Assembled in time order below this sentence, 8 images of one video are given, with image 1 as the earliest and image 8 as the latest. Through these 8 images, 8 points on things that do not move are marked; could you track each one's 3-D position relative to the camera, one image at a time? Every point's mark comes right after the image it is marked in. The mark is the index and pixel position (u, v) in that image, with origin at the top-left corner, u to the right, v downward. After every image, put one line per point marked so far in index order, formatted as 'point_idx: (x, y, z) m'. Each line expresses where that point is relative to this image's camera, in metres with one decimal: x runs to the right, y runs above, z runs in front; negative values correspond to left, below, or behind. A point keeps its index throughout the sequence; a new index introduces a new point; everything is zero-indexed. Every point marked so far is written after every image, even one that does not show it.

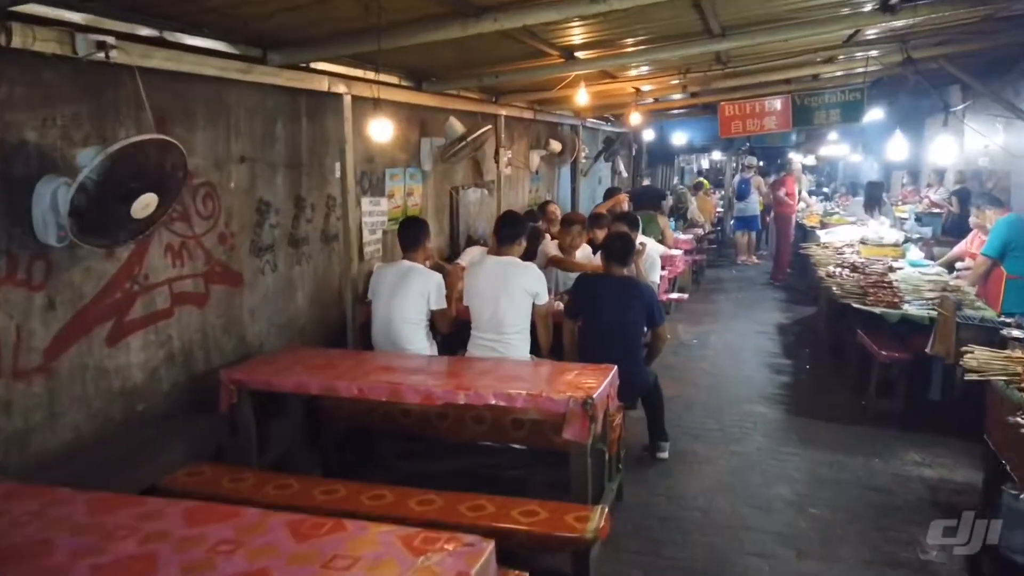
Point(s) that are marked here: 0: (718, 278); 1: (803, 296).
0: (+4.0, +0.2, +14.6) m
1: (+4.9, -0.1, +12.7) m
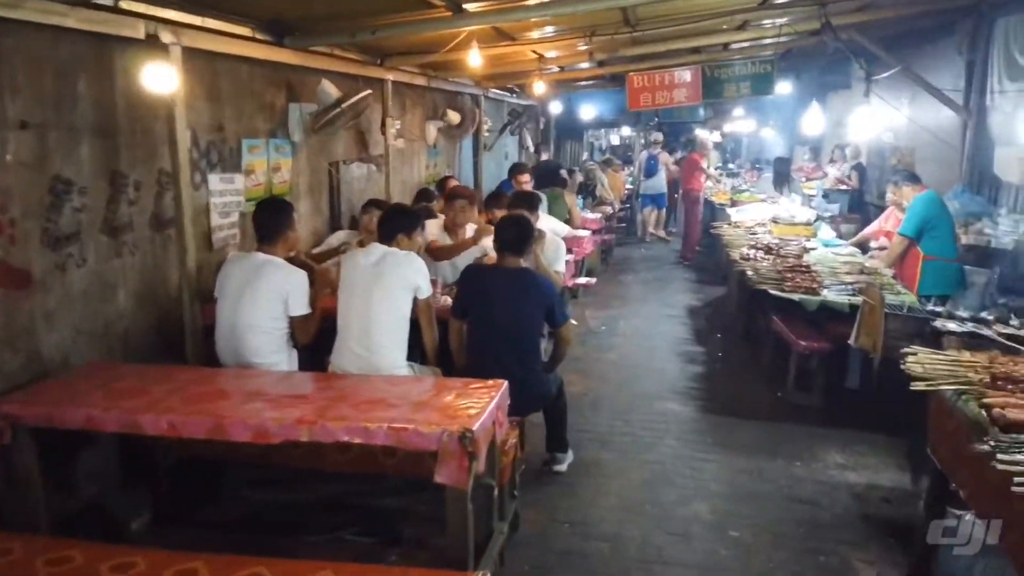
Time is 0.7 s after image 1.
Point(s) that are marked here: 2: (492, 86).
0: (+2.2, +0.6, +14.1) m
1: (+3.3, +0.2, +12.3) m
2: (-0.3, +3.1, +11.5) m
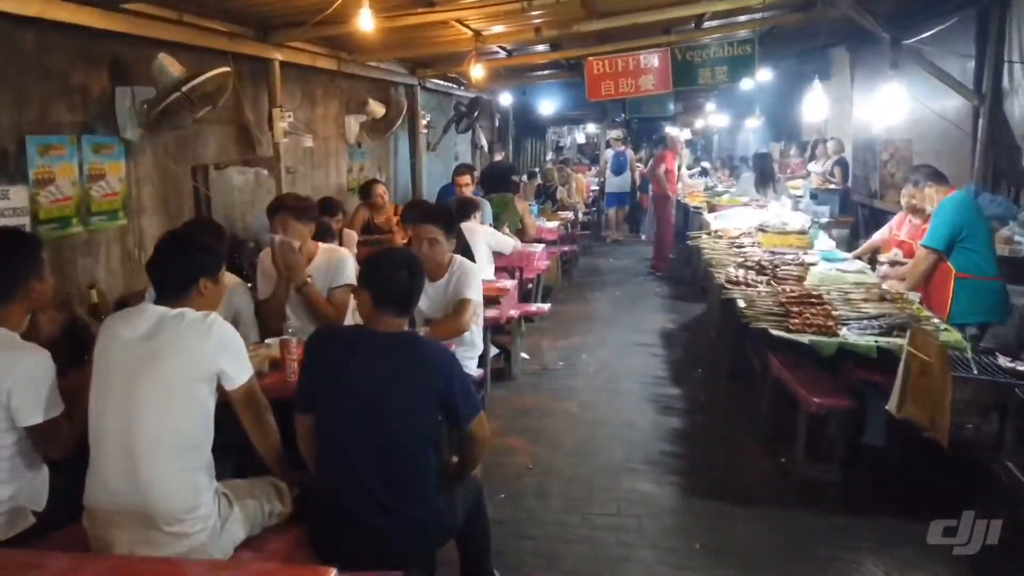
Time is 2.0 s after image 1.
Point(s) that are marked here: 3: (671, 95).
0: (+1.3, +0.3, +12.5) m
1: (+2.5, 0.0, +10.8) m
2: (-1.1, +2.8, +9.9) m
3: (+3.7, +4.5, +17.6) m
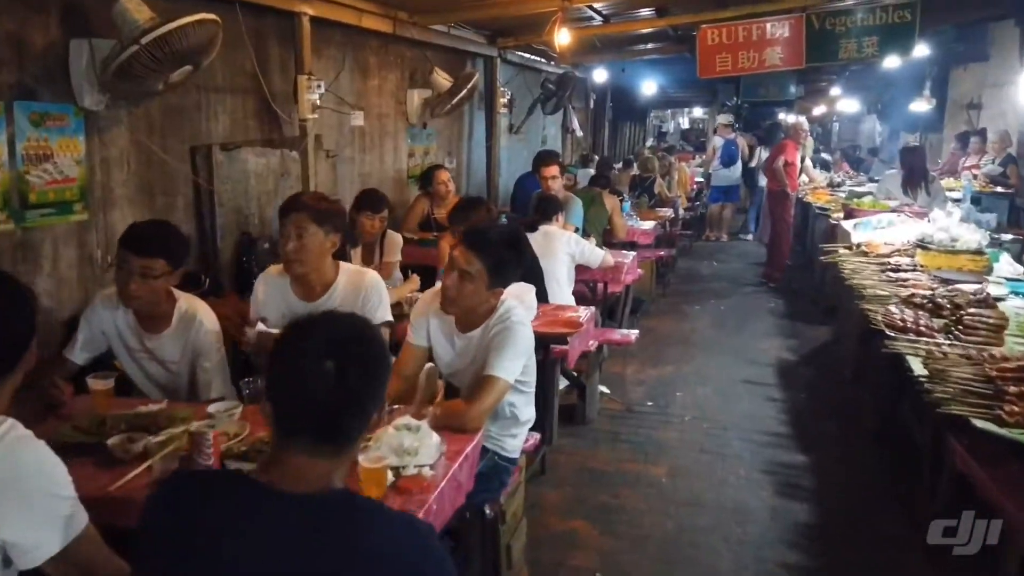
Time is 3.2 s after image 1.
0: (+2.6, +0.2, +10.9) m
1: (+3.6, -0.2, +9.1) m
2: (0.0, +2.7, +8.5) m
3: (+5.8, +4.4, +15.5) m
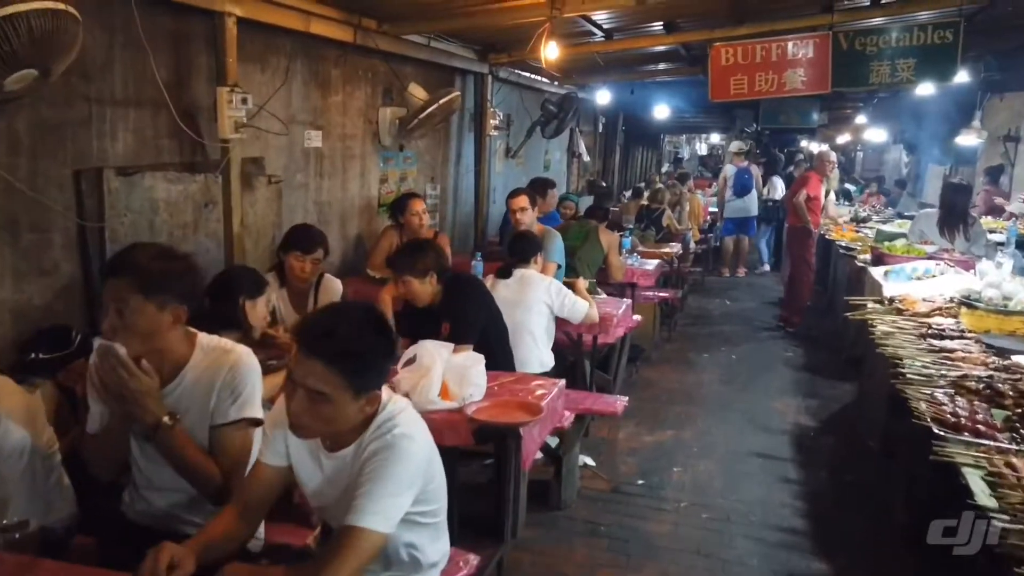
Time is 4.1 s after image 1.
0: (+2.5, -0.3, +10.0) m
1: (+3.4, -0.8, +8.1) m
2: (-0.1, +2.3, +7.7) m
3: (+5.9, +3.6, +14.6) m
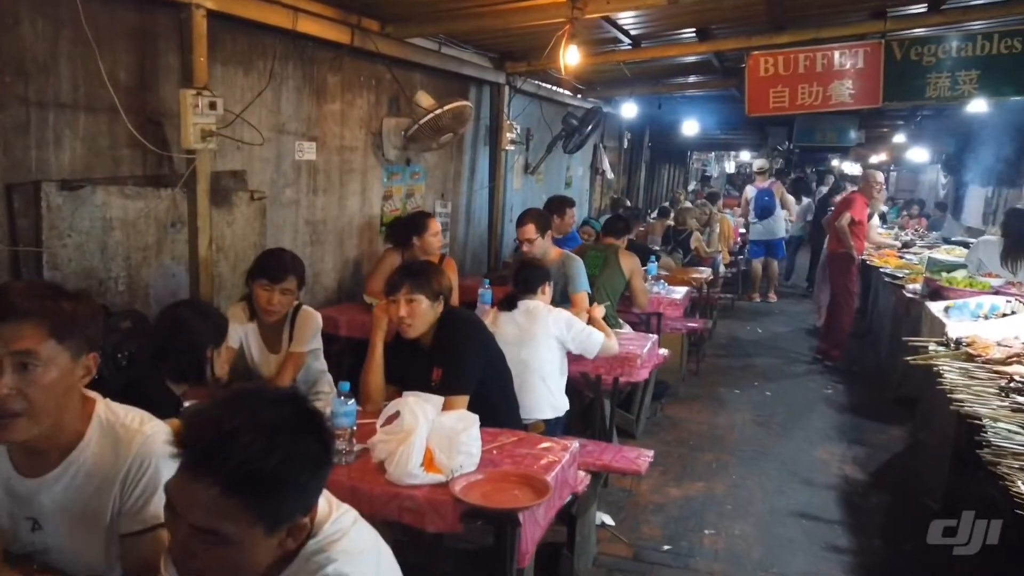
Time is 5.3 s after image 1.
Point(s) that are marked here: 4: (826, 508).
0: (+2.7, -0.7, +9.3) m
1: (+3.6, -1.1, +7.4) m
2: (+0.1, +2.1, +7.2) m
3: (+6.3, +3.1, +13.9) m
4: (+2.1, -1.5, +5.0) m
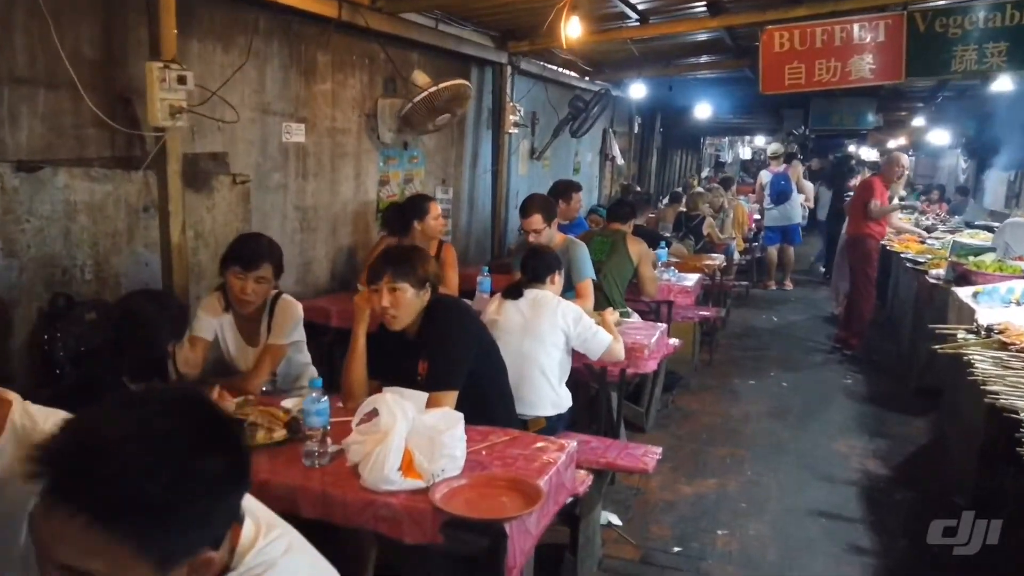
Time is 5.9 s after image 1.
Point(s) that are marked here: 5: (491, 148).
0: (+2.8, -0.5, +9.0) m
1: (+3.6, -1.0, +7.1) m
2: (+0.1, +2.2, +6.9) m
3: (+6.5, +3.3, +13.5) m
4: (+2.1, -1.4, +4.7) m
5: (-0.2, +1.4, +7.4) m
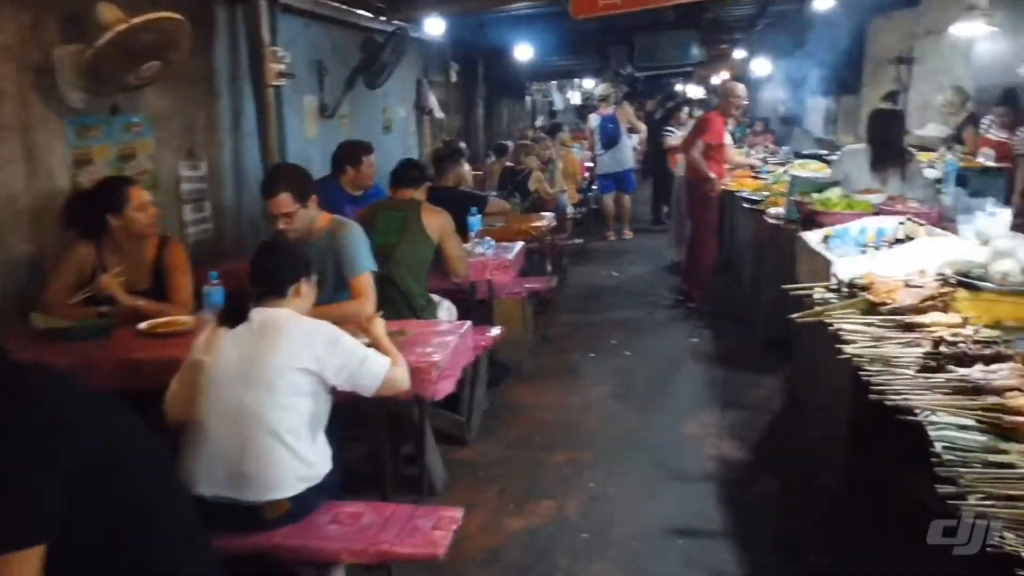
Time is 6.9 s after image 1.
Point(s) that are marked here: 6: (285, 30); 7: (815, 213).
0: (+0.8, -0.1, +8.2) m
1: (+2.0, -0.5, +6.4) m
2: (-1.7, +2.2, +5.4) m
3: (+3.2, +4.4, +13.0) m
4: (+1.0, -1.2, +3.9) m
5: (-2.0, +1.4, +5.9) m
6: (-1.9, +2.1, +6.3) m
7: (+2.1, +0.5, +5.1) m
